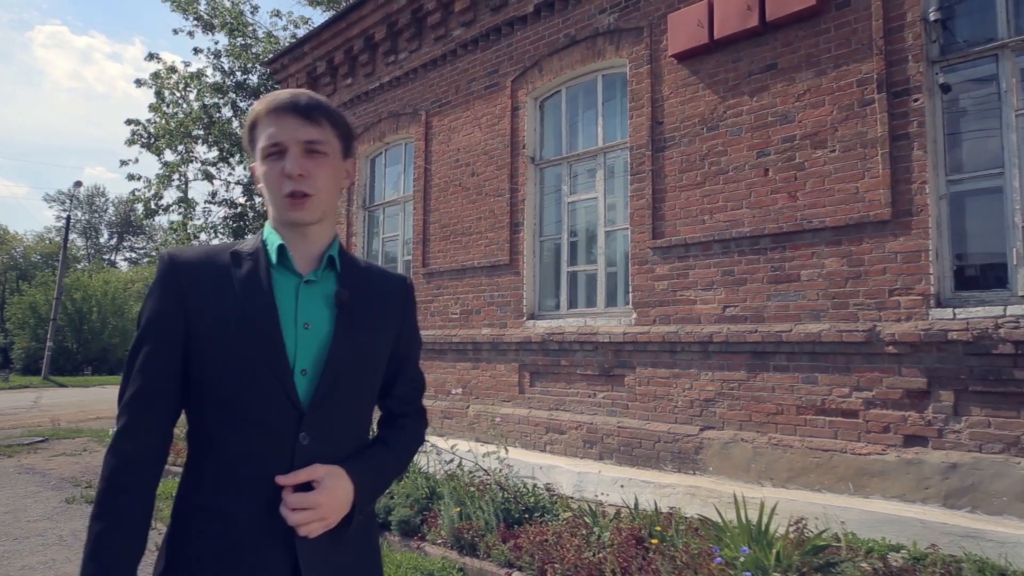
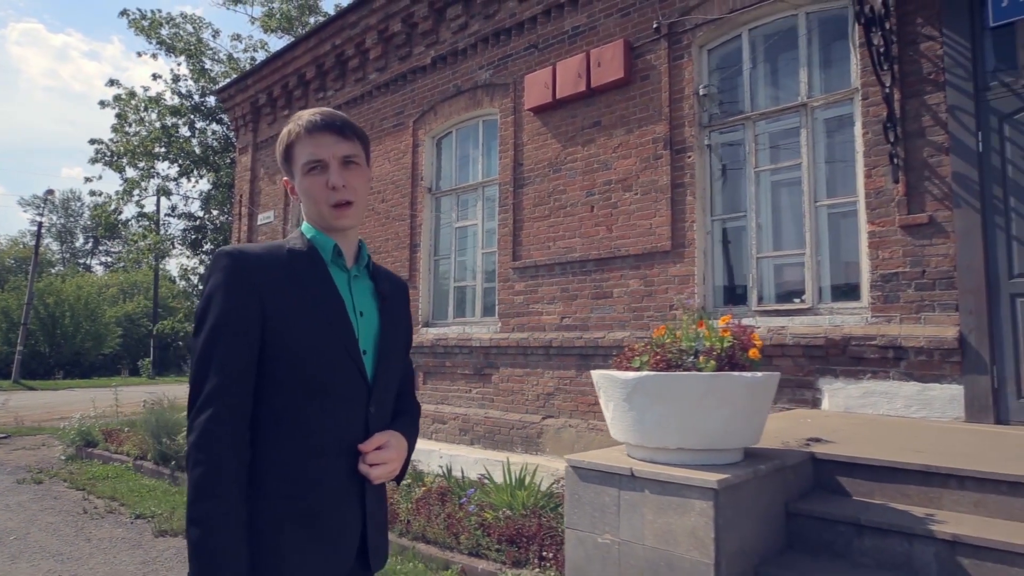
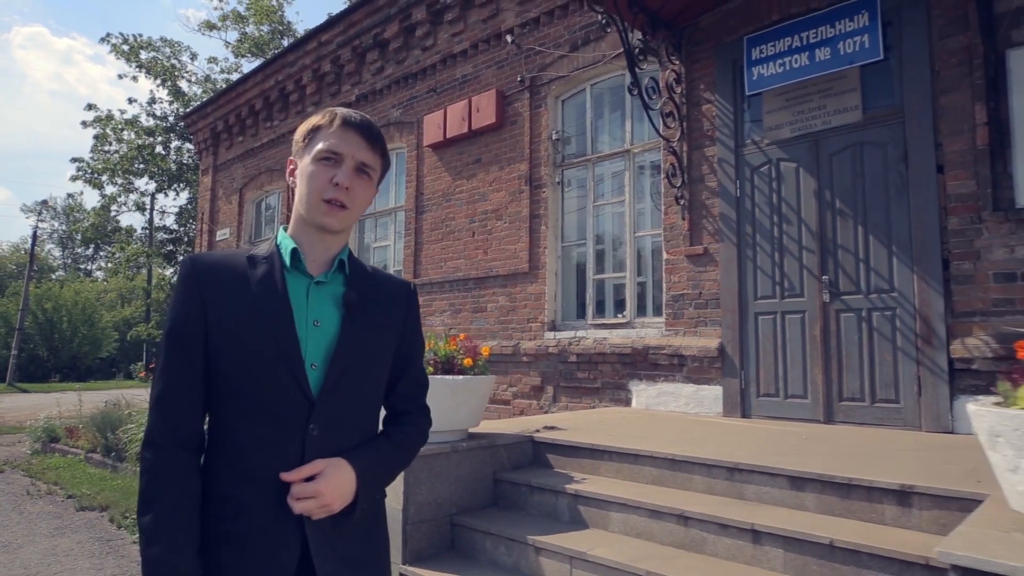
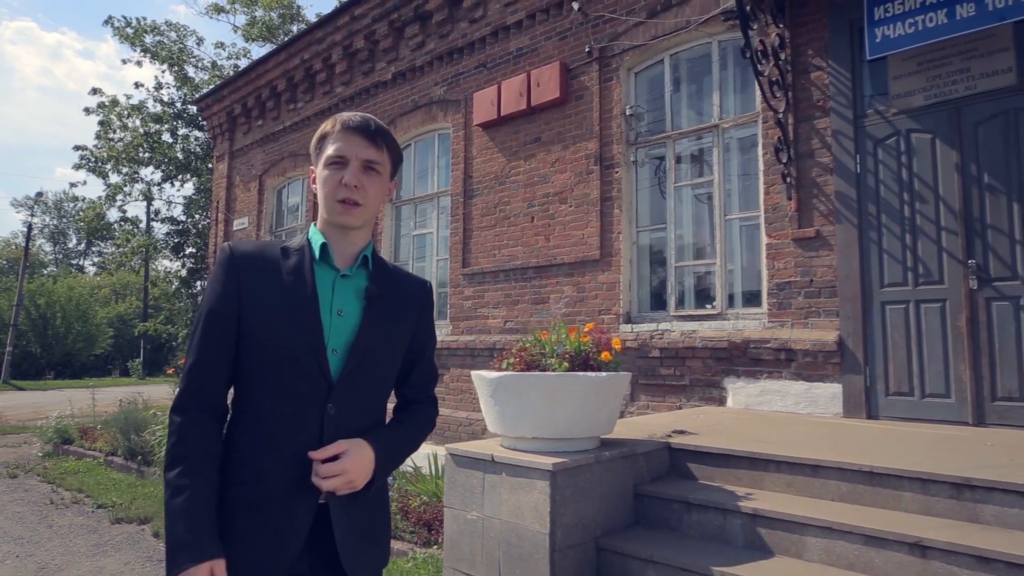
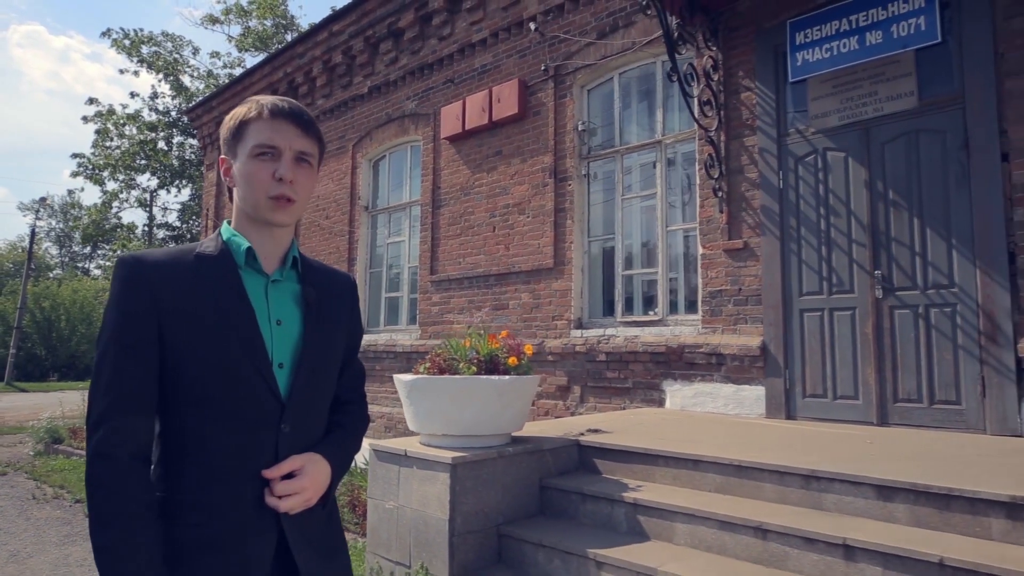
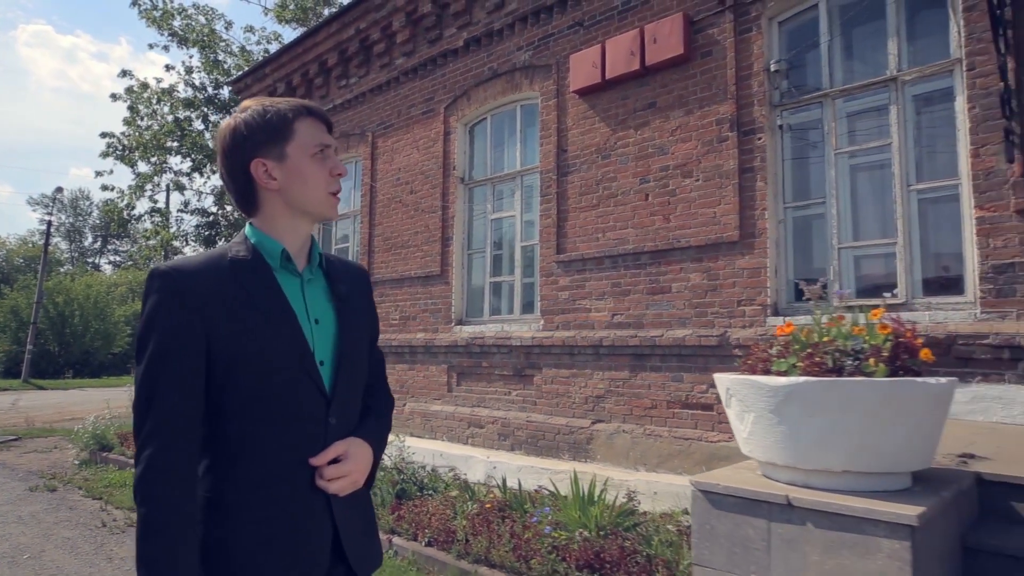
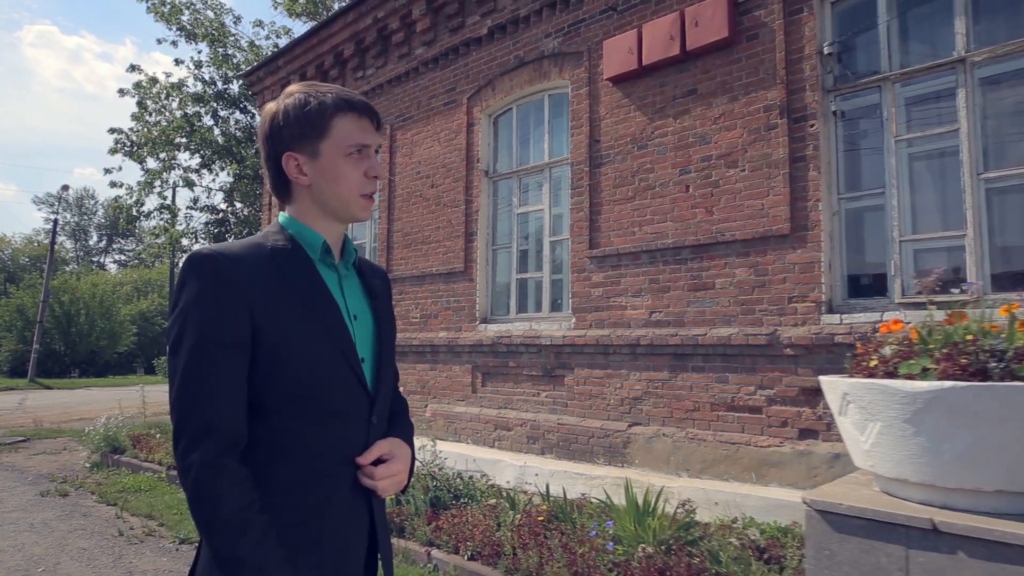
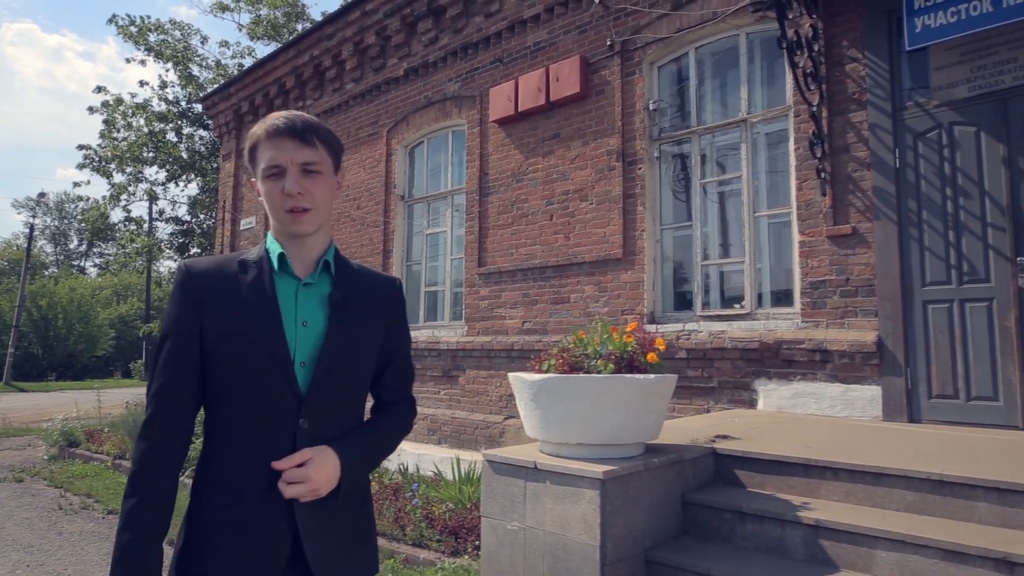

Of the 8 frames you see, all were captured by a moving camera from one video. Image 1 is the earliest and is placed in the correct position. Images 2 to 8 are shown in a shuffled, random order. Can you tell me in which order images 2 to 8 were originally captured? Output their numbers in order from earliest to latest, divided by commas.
7, 6, 2, 8, 4, 5, 3
